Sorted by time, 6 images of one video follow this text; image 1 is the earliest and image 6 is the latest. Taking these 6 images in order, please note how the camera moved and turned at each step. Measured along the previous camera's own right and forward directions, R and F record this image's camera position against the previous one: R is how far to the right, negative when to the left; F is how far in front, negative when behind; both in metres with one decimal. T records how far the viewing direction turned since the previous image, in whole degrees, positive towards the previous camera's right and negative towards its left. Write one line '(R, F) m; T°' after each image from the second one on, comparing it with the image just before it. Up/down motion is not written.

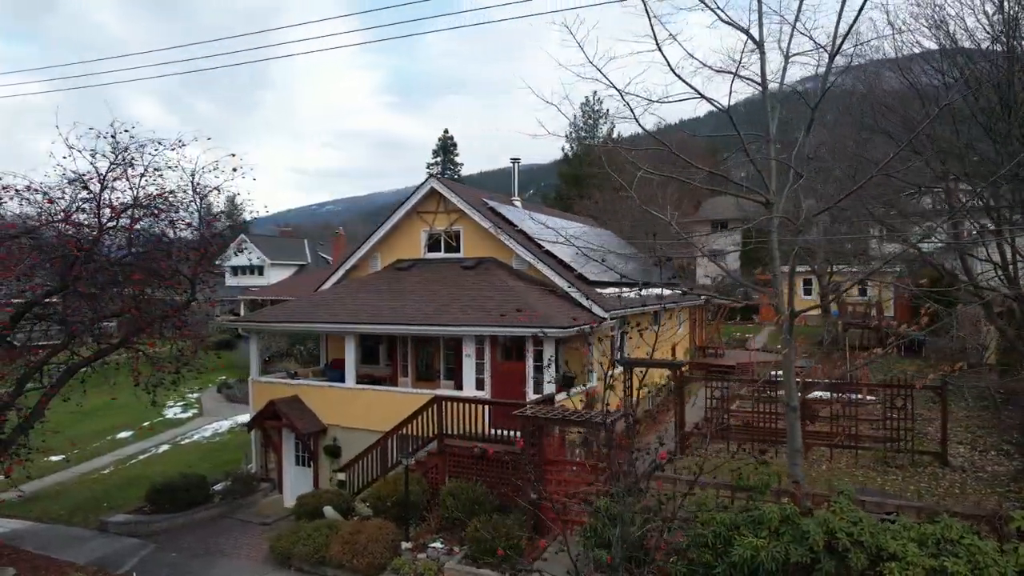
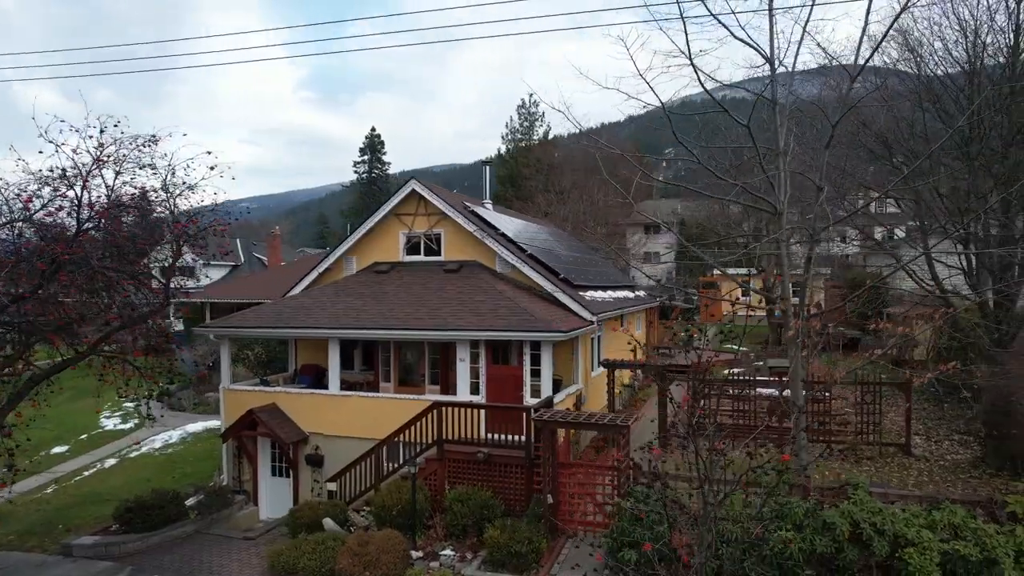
(-1.4, 0.0) m; +7°
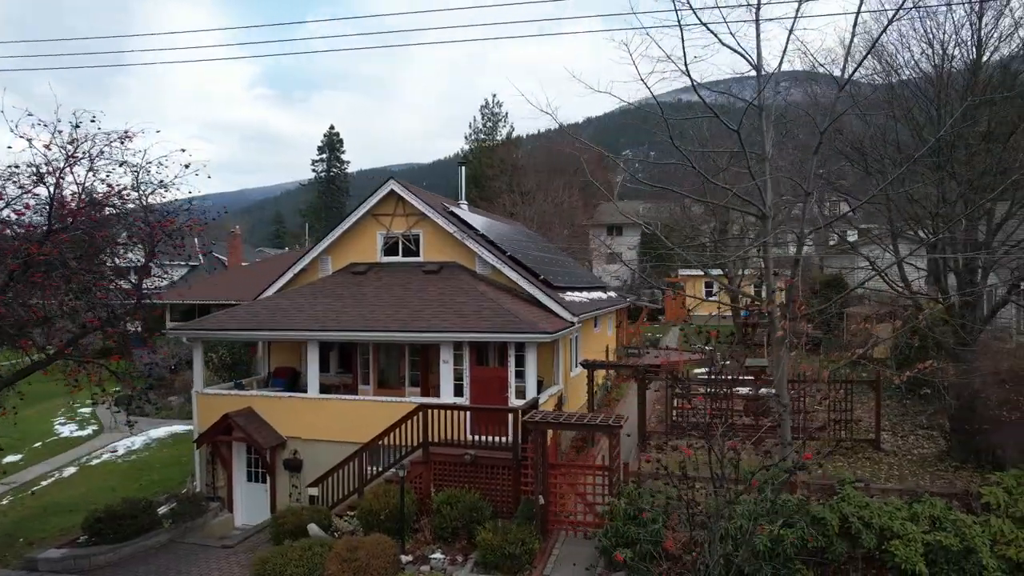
(-0.5, 0.0) m; +4°
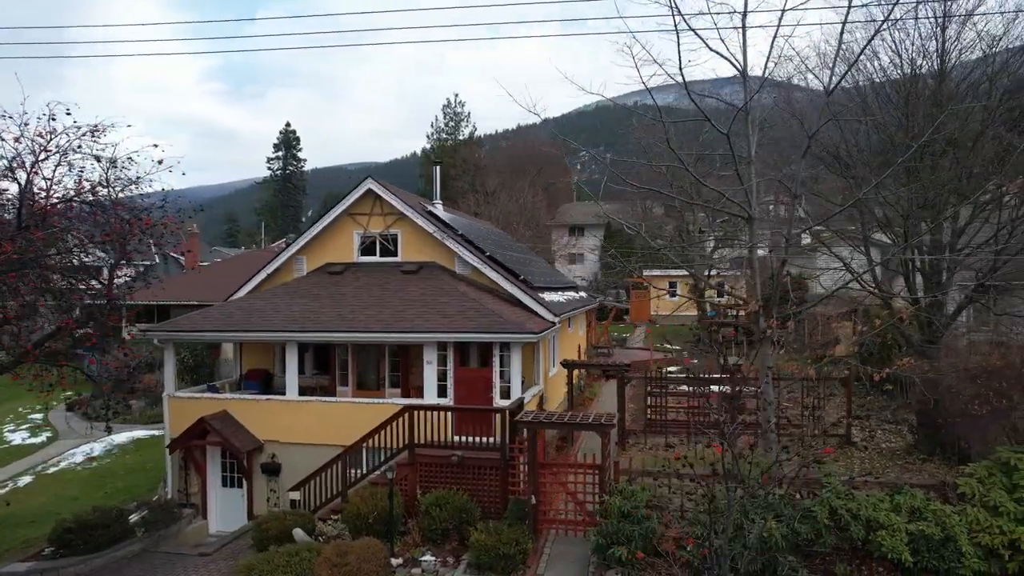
(-0.5, 0.0) m; +4°
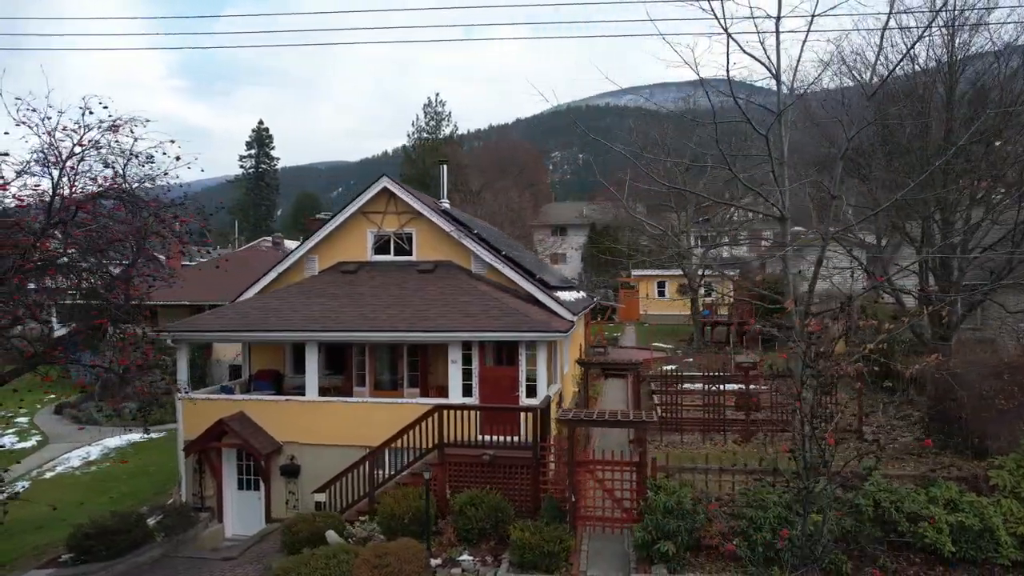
(-1.0, 0.0) m; +3°
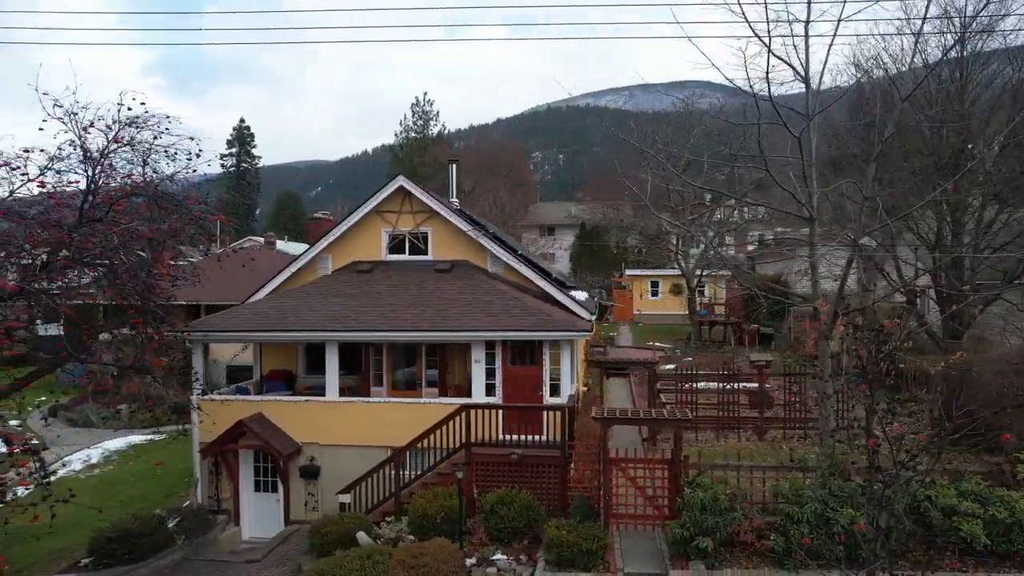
(-0.8, 0.0) m; +2°
